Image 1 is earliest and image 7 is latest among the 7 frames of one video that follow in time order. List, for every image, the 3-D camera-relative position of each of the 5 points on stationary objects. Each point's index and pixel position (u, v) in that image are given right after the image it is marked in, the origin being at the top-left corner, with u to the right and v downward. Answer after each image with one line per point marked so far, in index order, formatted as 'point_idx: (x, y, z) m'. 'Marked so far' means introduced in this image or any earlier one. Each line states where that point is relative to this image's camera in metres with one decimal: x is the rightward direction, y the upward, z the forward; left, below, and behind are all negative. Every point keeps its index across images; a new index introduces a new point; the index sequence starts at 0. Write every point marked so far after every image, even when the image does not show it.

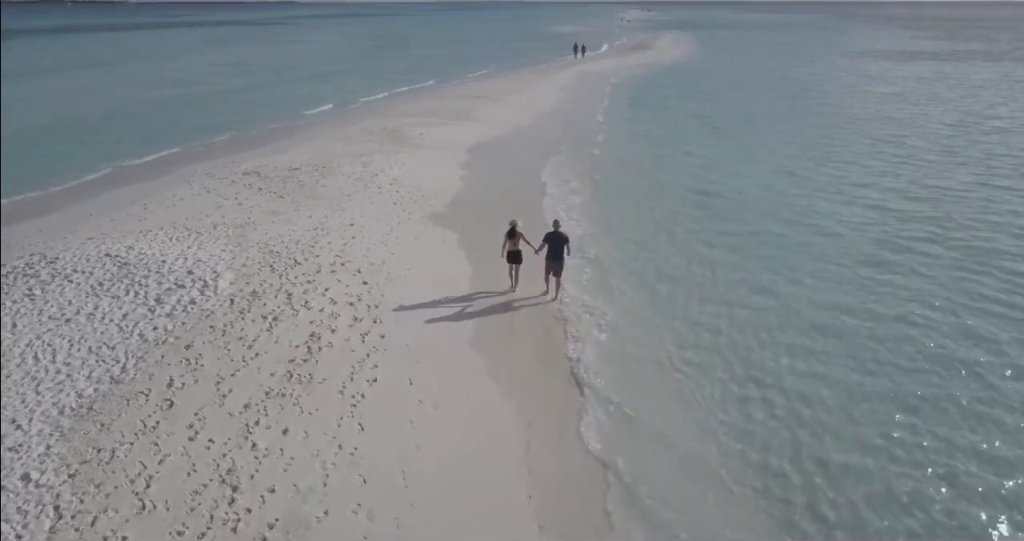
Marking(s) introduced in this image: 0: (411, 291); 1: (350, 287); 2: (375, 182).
0: (-1.8, -0.3, +11.7) m
1: (-2.7, -0.3, +11.5) m
2: (-3.4, +2.2, +17.5) m
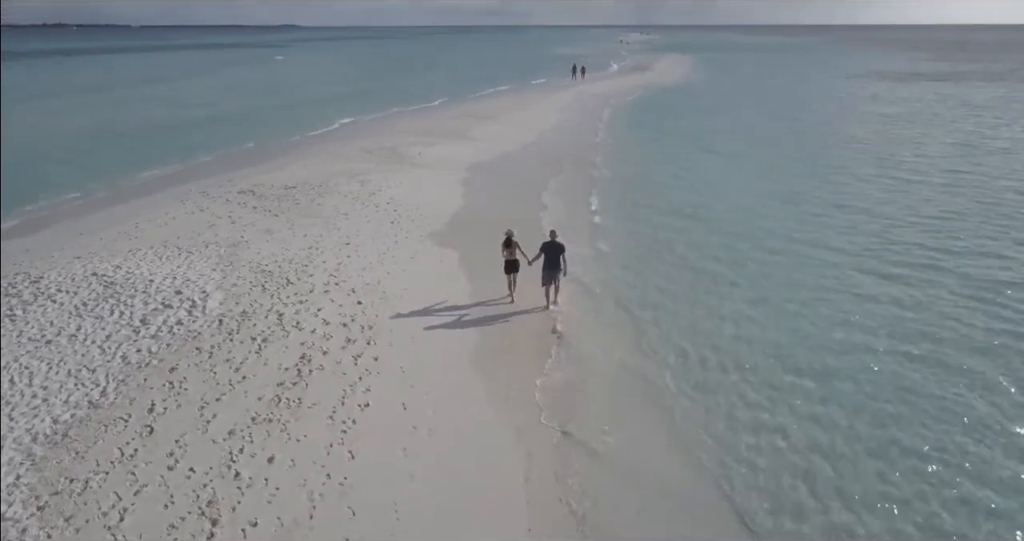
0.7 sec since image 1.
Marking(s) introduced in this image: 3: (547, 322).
0: (-1.8, -0.6, +11.5) m
1: (-2.8, -0.6, +11.2) m
2: (-3.4, +1.7, +17.4) m
3: (+0.5, -0.8, +11.9) m
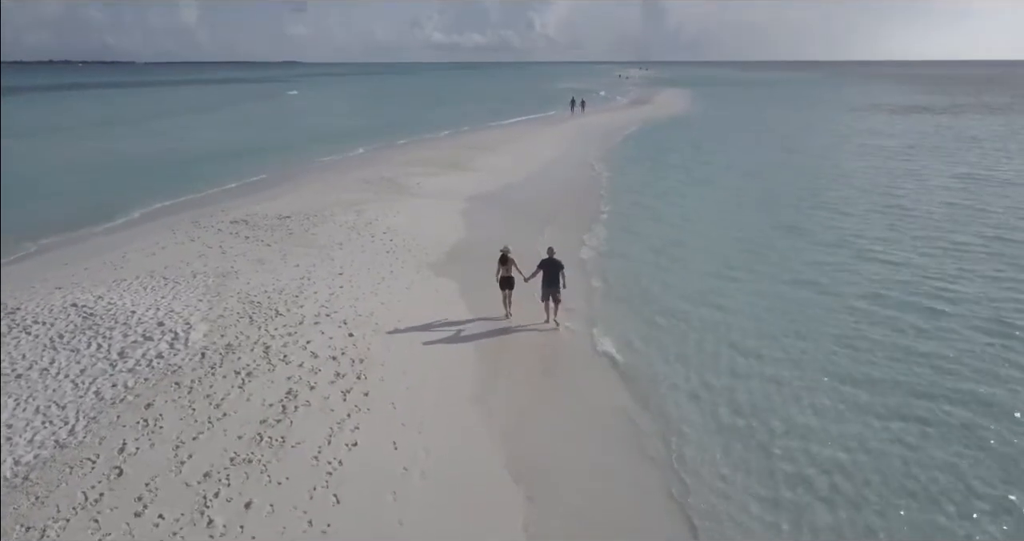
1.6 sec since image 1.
0: (-1.8, -1.1, +11.2) m
1: (-2.8, -1.1, +10.9) m
2: (-3.4, +1.0, +17.1) m
3: (+0.5, -1.3, +11.6) m
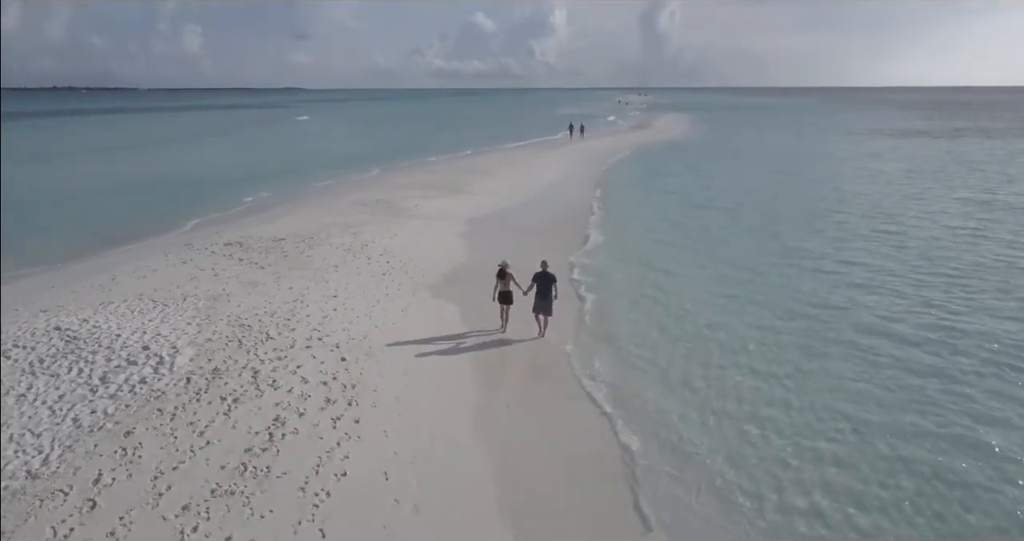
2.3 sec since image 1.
0: (-1.8, -1.5, +10.9) m
1: (-2.8, -1.4, +10.7) m
2: (-3.5, +0.4, +17.0) m
3: (+0.5, -1.6, +11.4) m
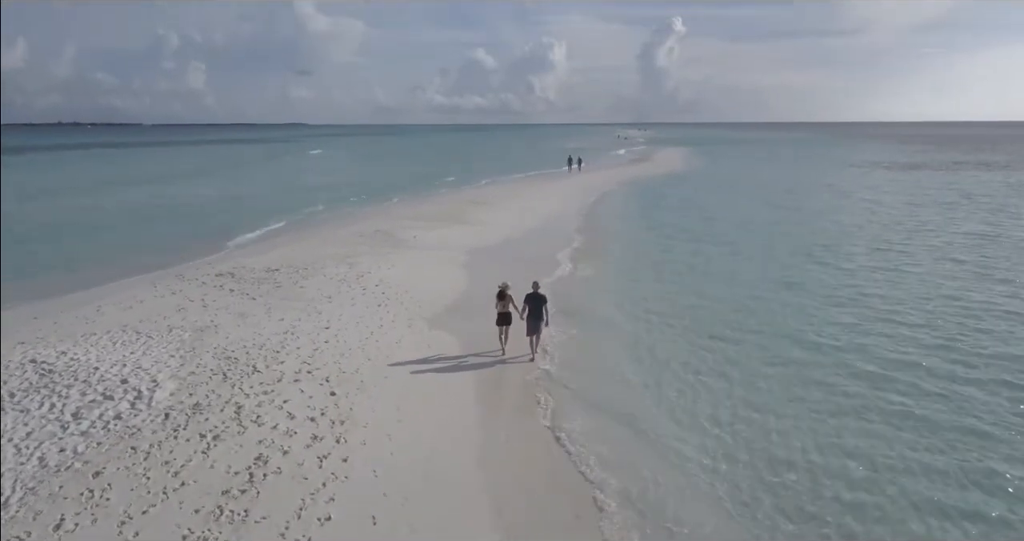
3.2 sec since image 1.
0: (-1.8, -1.9, +10.6) m
1: (-2.8, -1.9, +10.4) m
2: (-3.5, -0.4, +16.7) m
3: (+0.4, -2.1, +11.0) m
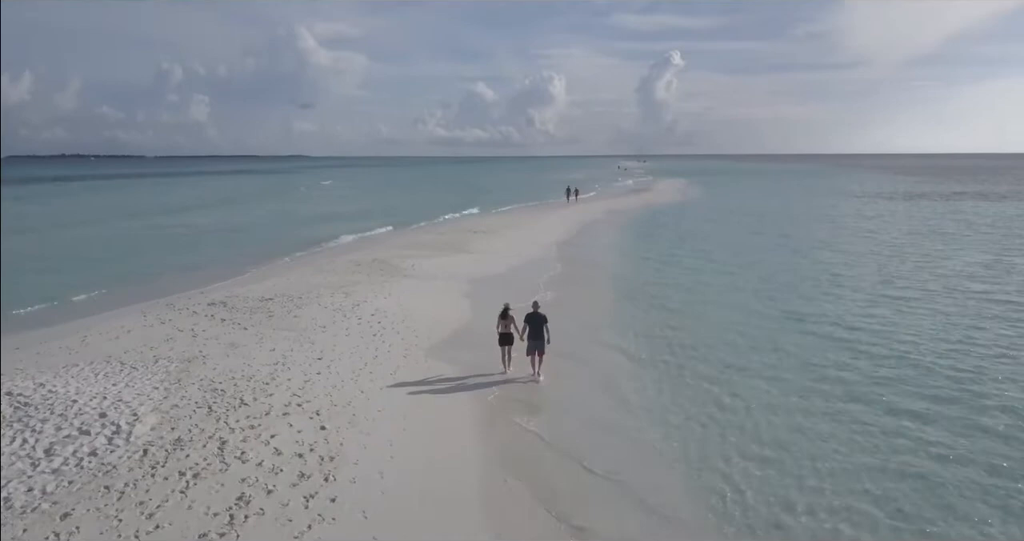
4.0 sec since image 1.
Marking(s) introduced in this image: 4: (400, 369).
0: (-1.8, -2.3, +10.3) m
1: (-2.8, -2.3, +10.0) m
2: (-3.5, -1.0, +16.5) m
3: (+0.4, -2.6, +10.7) m
4: (-1.9, -1.9, +12.8) m
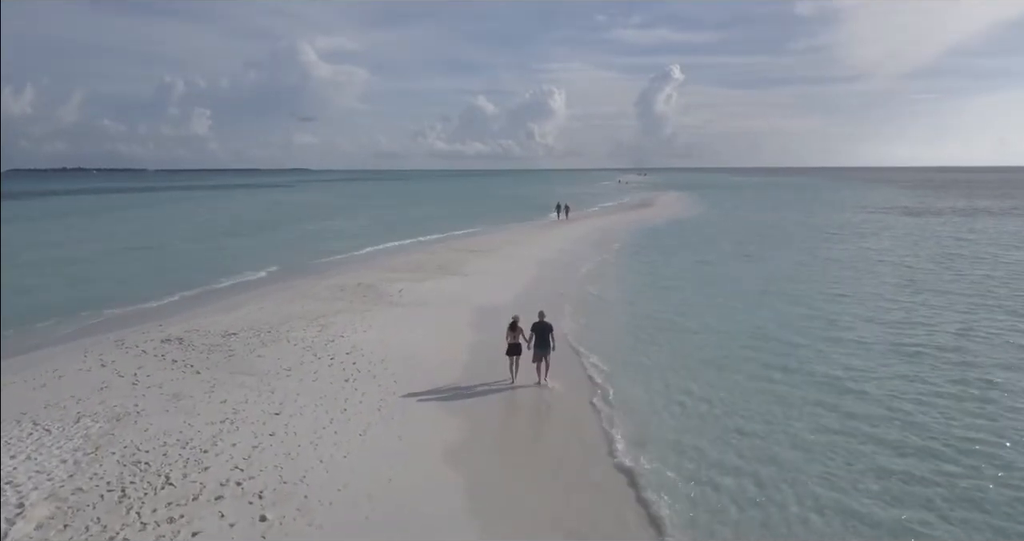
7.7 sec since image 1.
0: (-1.9, -2.7, +9.1) m
1: (-2.9, -2.6, +8.9) m
2: (-3.5, -1.5, +15.3) m
3: (+0.4, -2.9, +9.5) m
4: (-2.0, -2.3, +11.6) m
